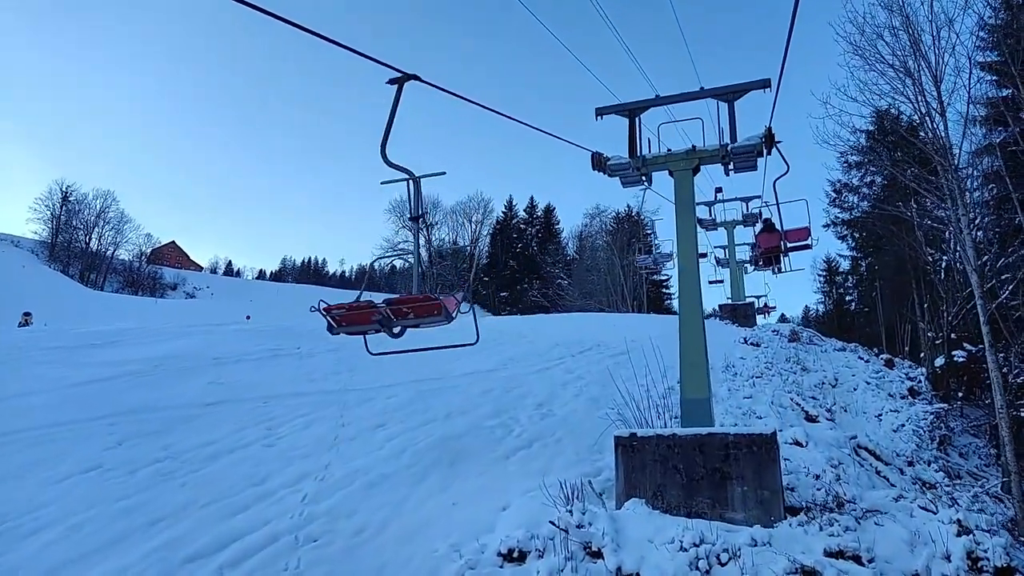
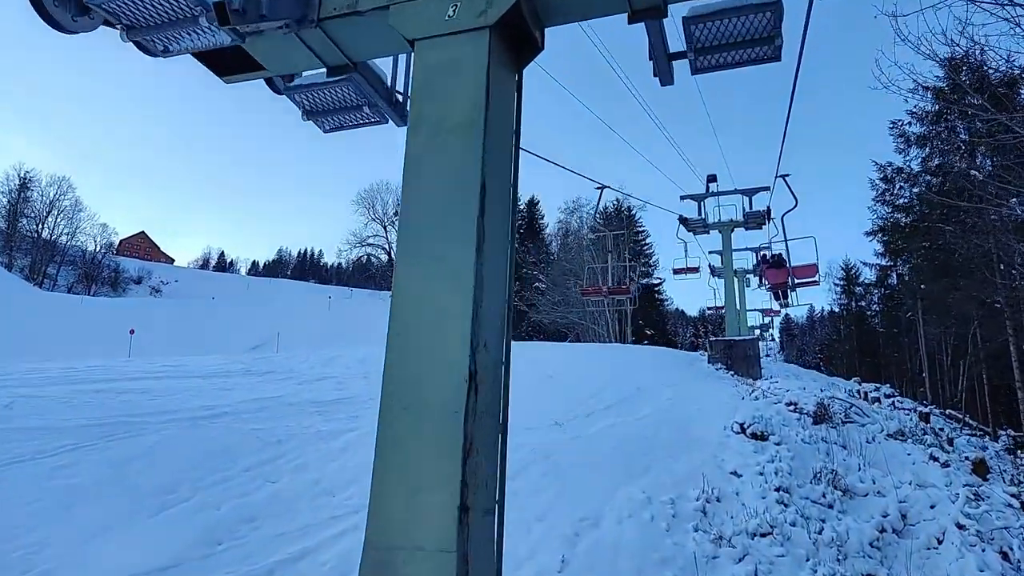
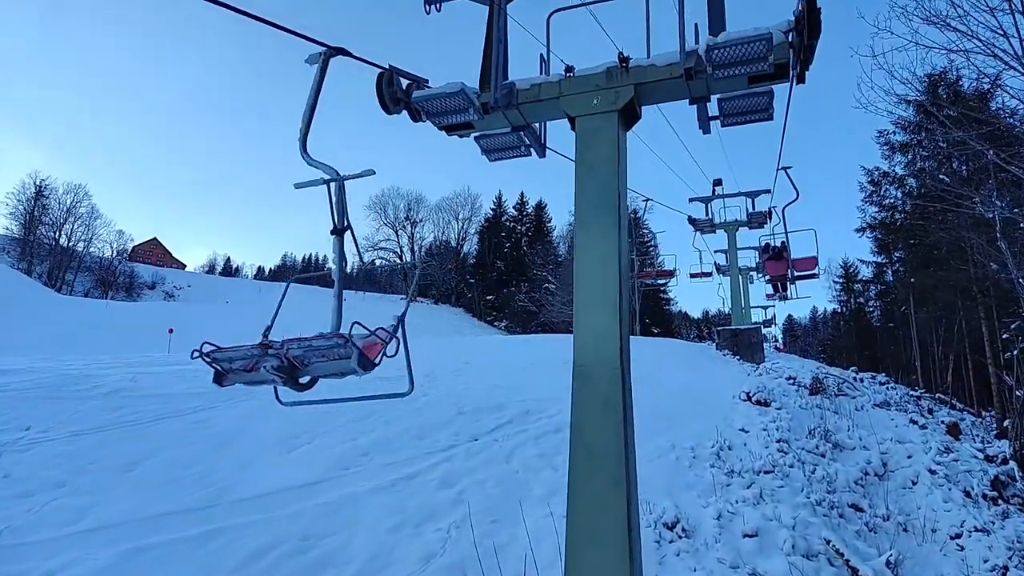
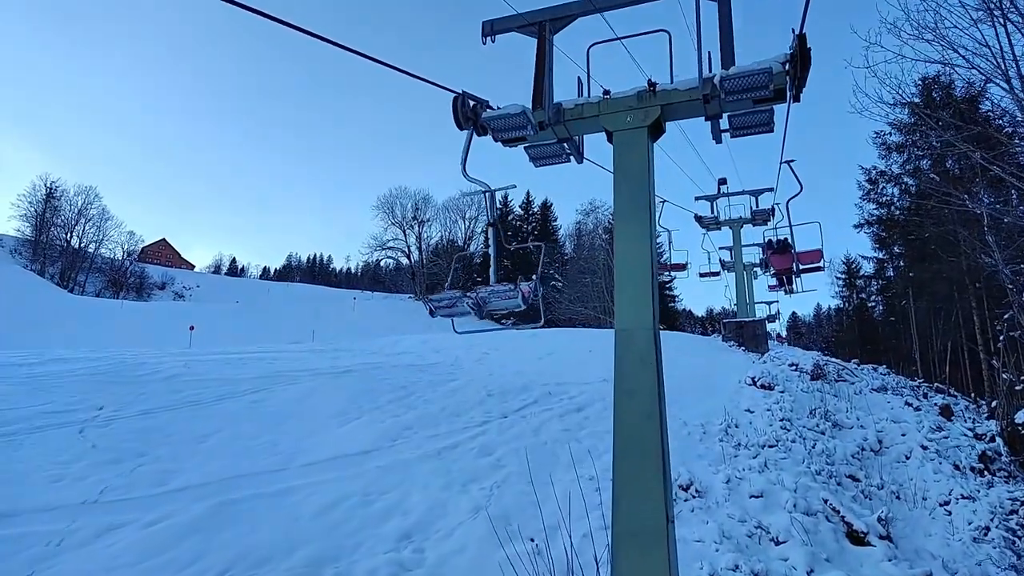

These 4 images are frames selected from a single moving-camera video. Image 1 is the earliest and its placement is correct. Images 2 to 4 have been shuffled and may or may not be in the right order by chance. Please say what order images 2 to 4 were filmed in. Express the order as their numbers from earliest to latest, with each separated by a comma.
4, 3, 2
